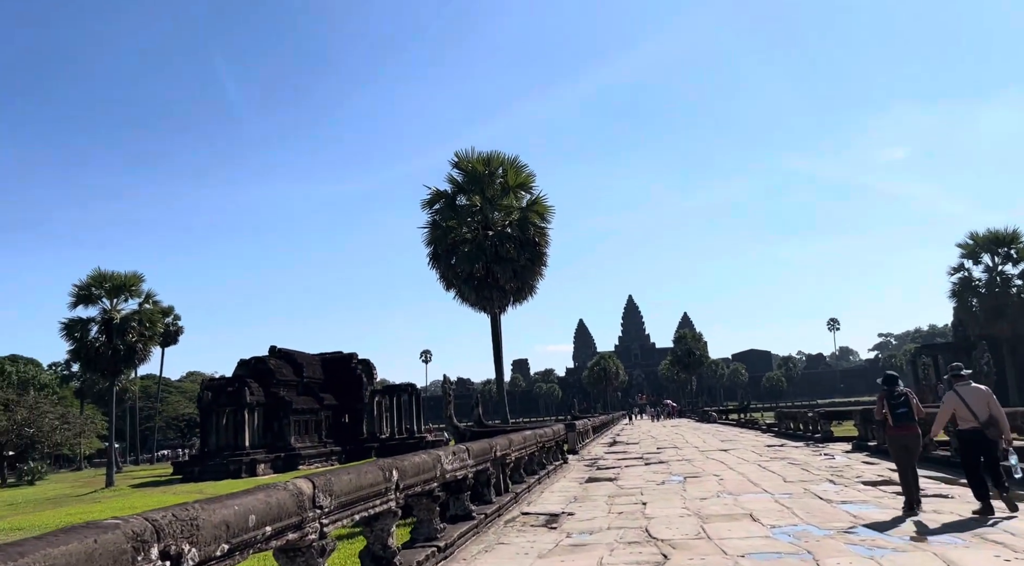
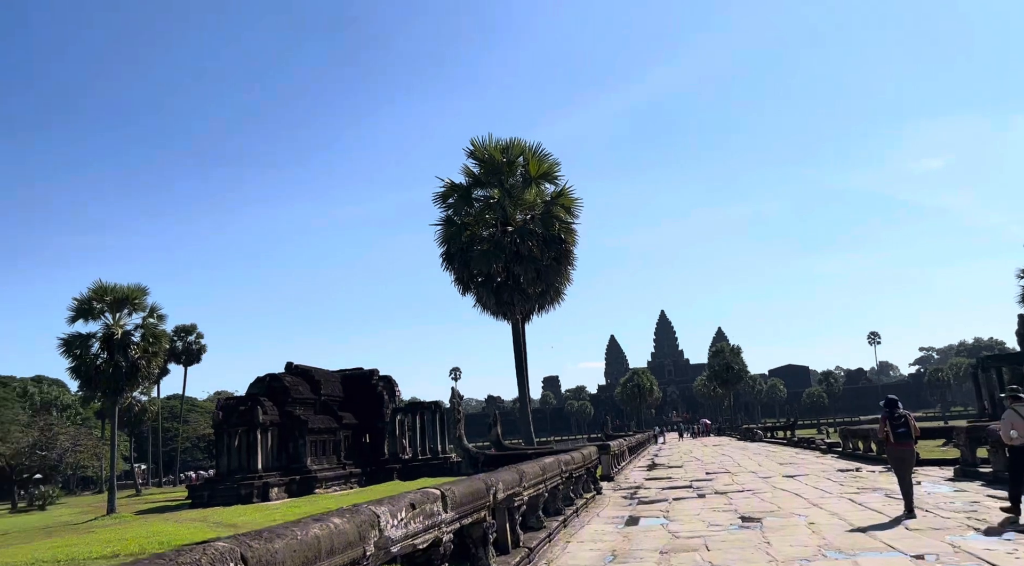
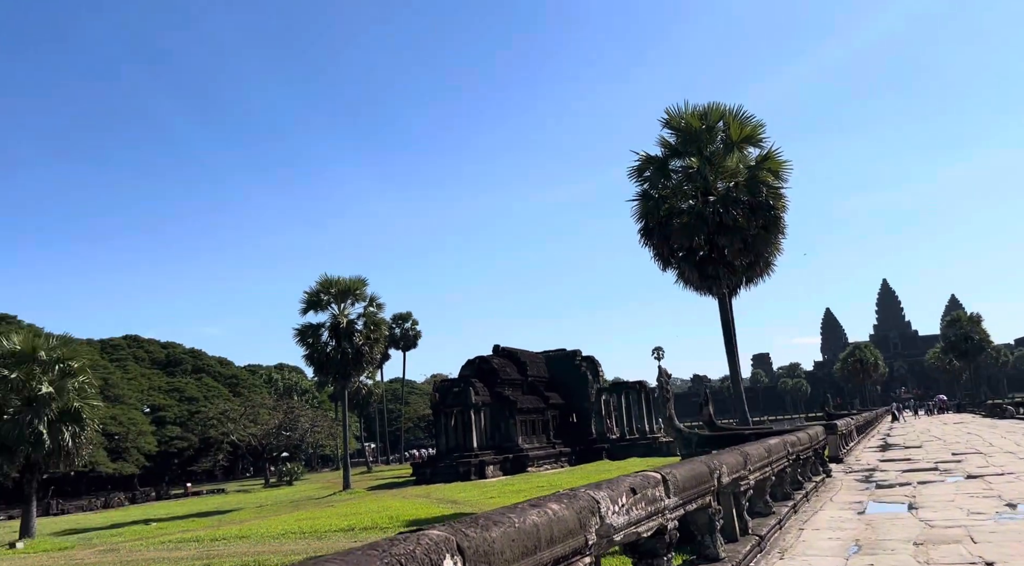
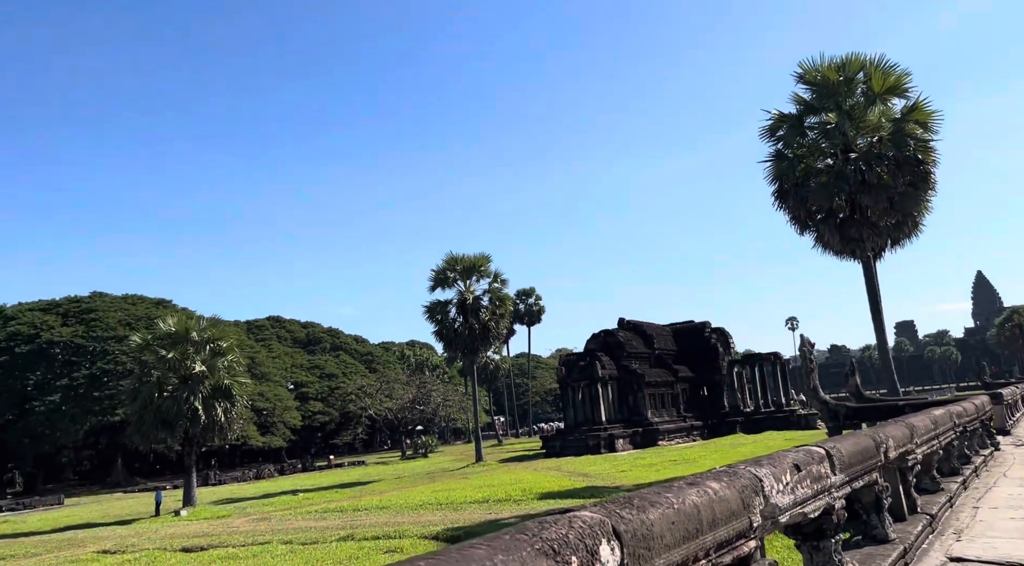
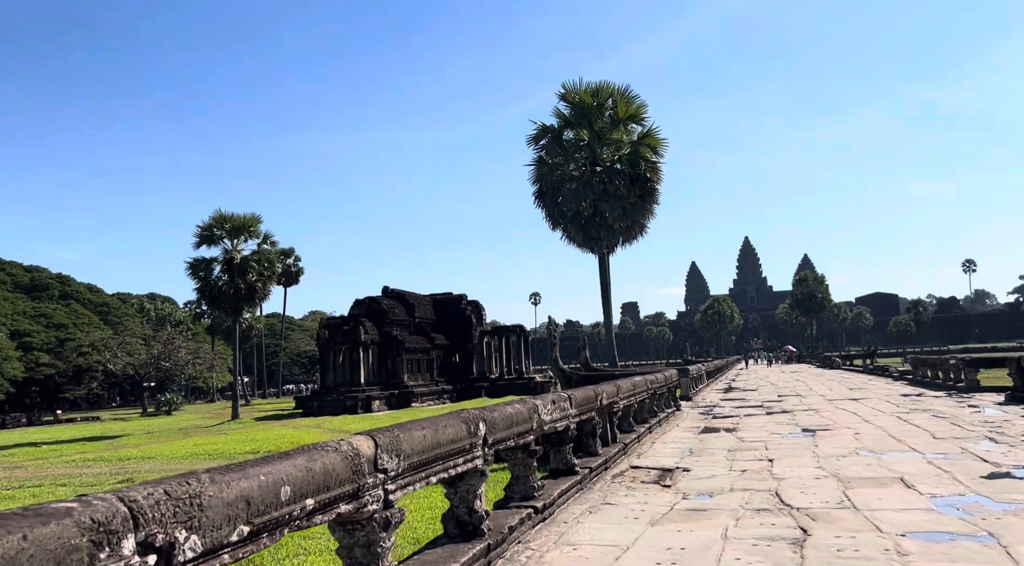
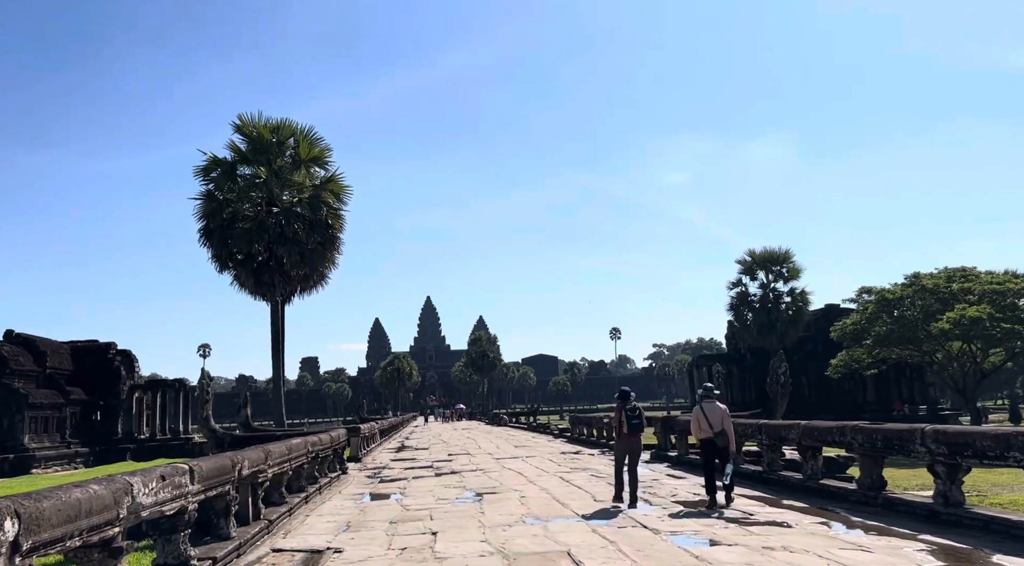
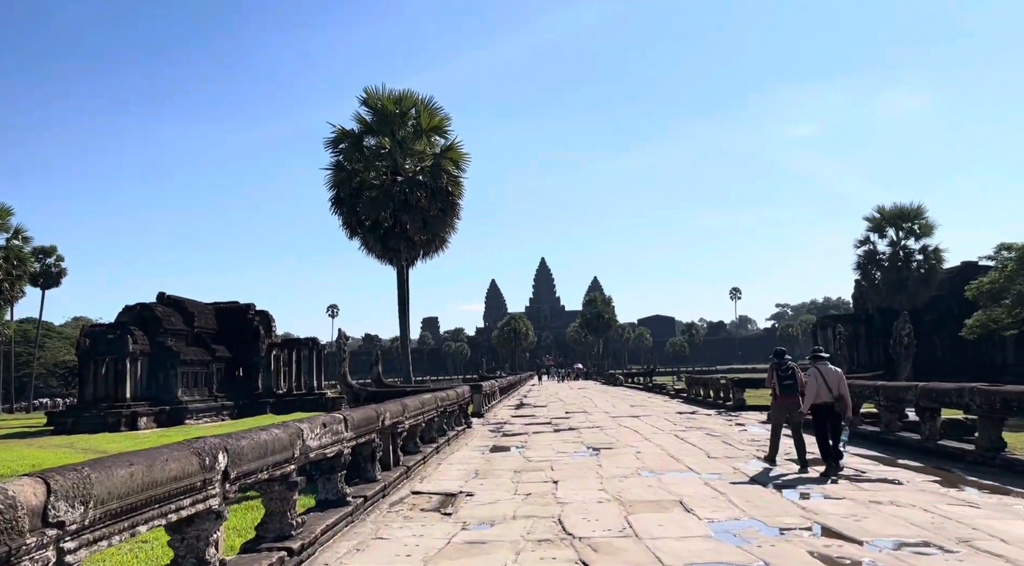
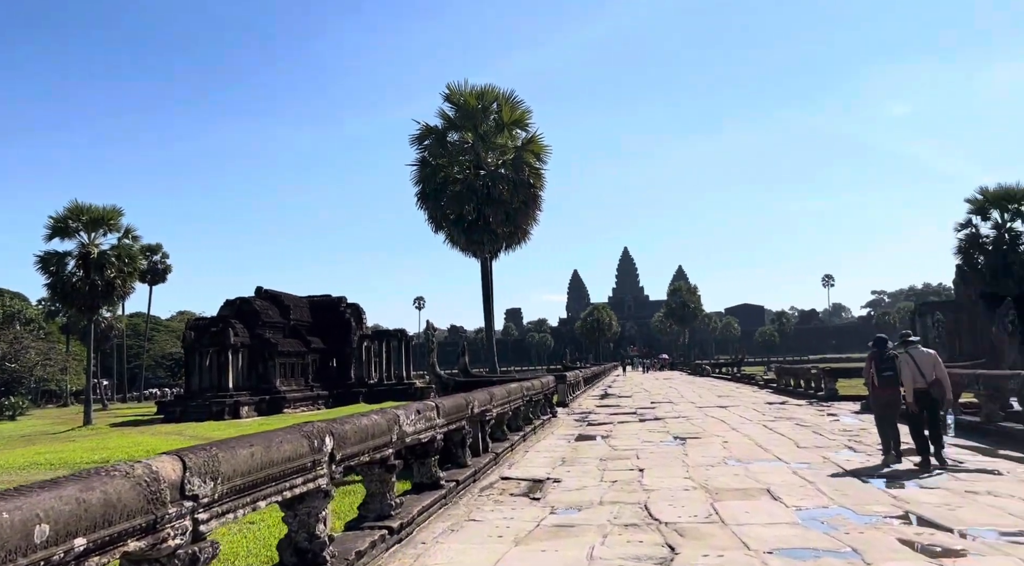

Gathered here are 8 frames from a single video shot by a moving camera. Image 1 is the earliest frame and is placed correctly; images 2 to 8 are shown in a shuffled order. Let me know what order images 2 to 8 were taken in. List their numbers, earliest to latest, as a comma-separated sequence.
5, 8, 7, 6, 2, 3, 4
